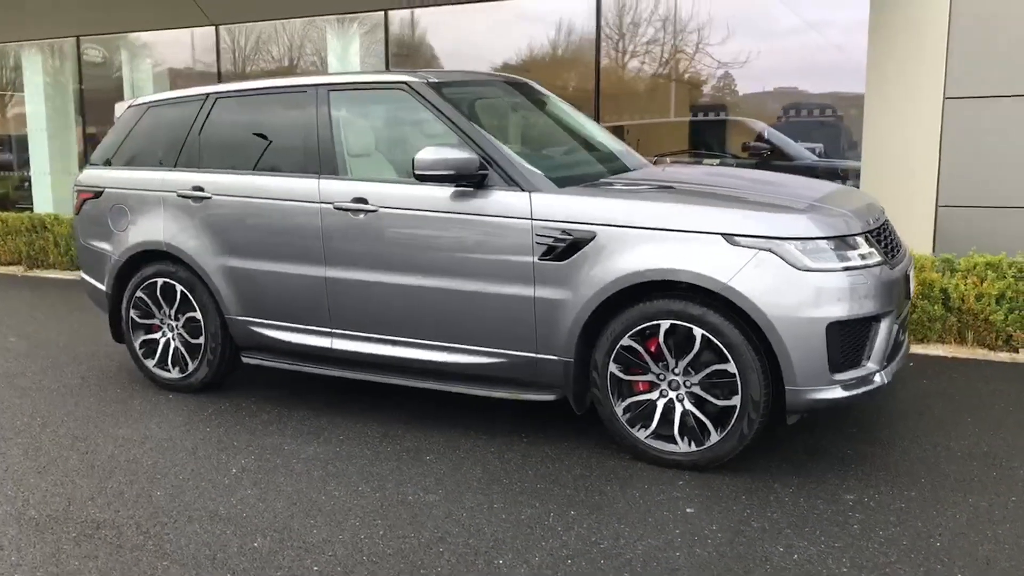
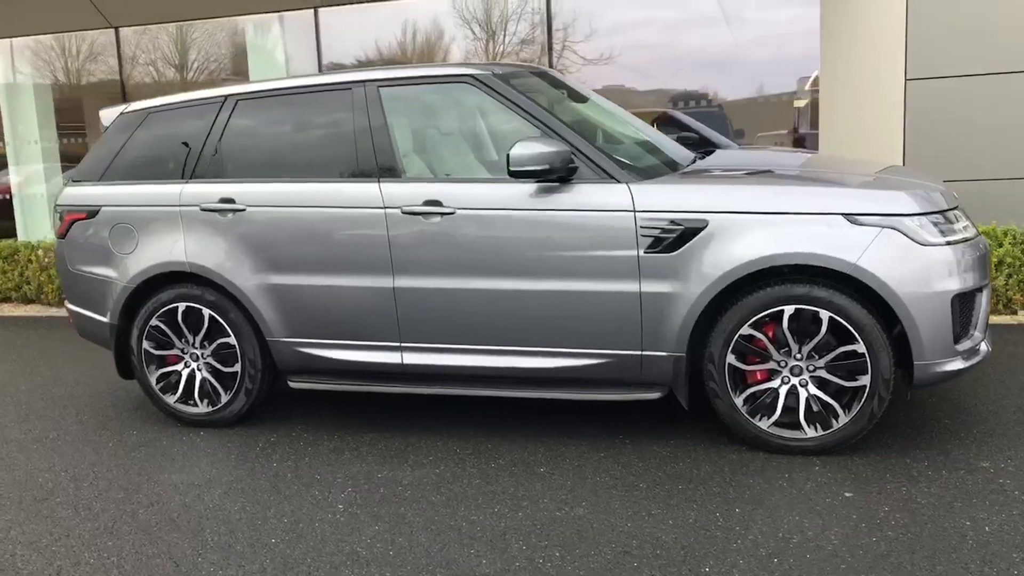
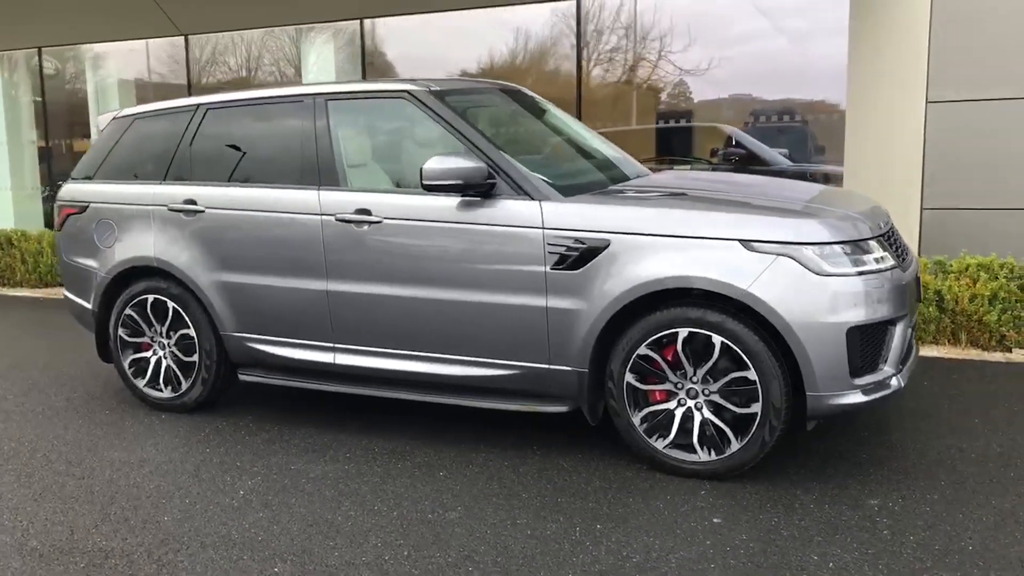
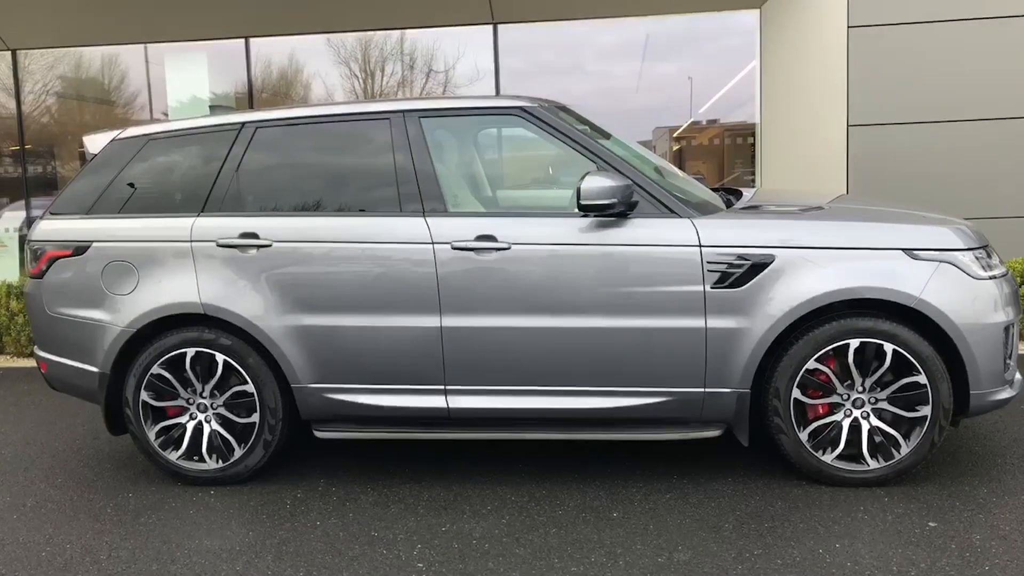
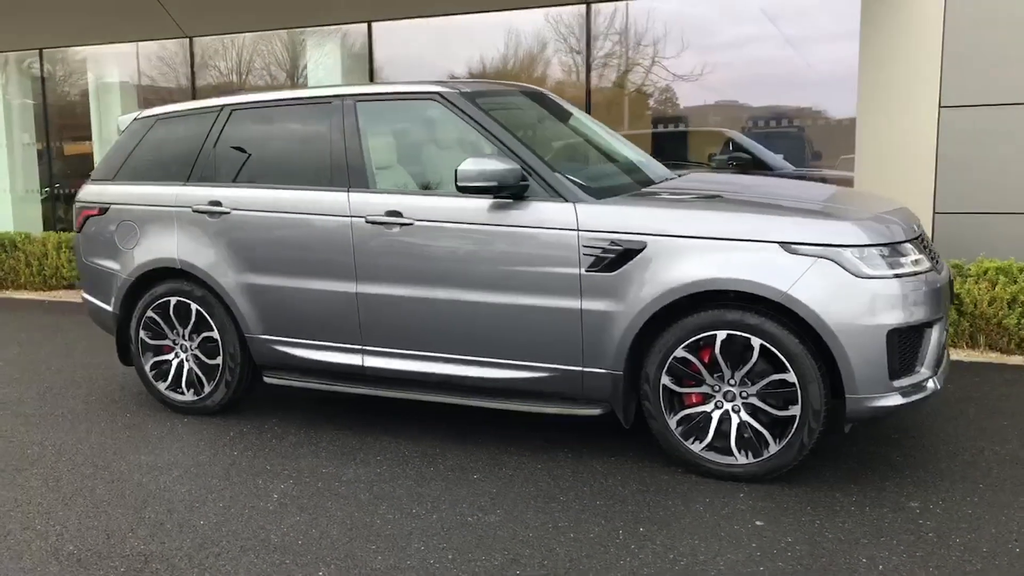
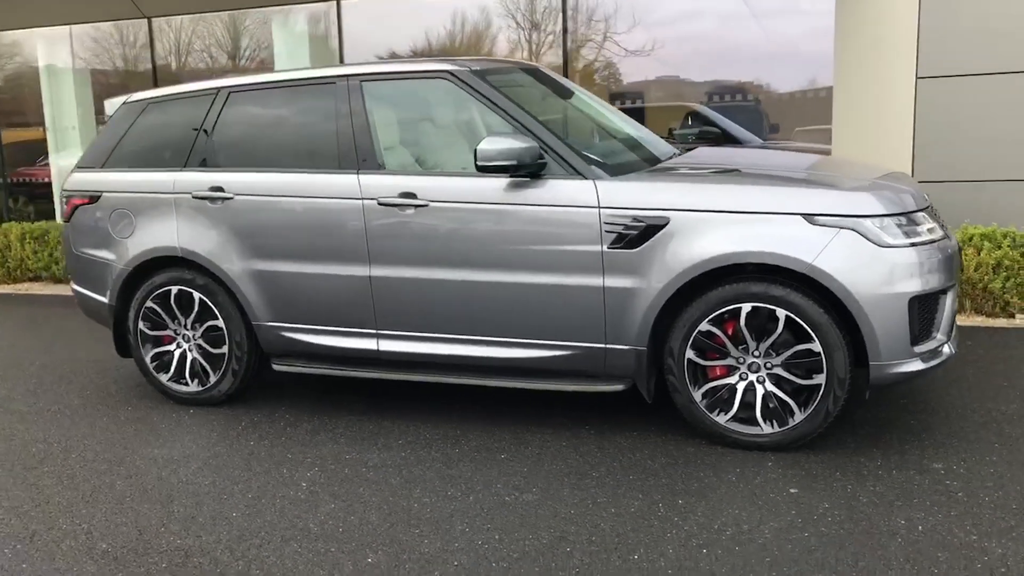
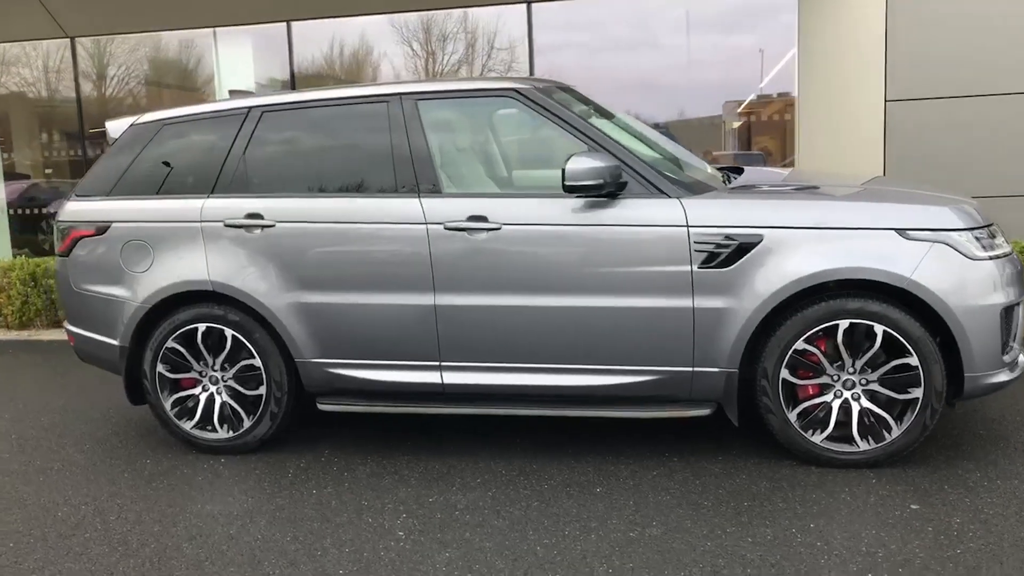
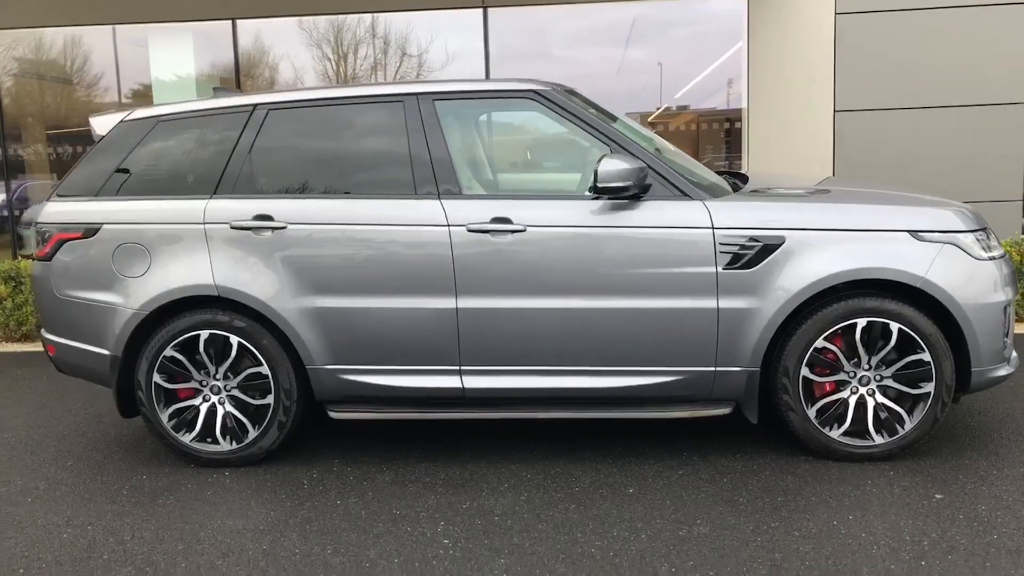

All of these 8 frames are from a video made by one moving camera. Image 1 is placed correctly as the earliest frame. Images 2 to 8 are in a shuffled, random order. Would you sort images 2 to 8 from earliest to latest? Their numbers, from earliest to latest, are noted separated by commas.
3, 5, 6, 2, 7, 4, 8
